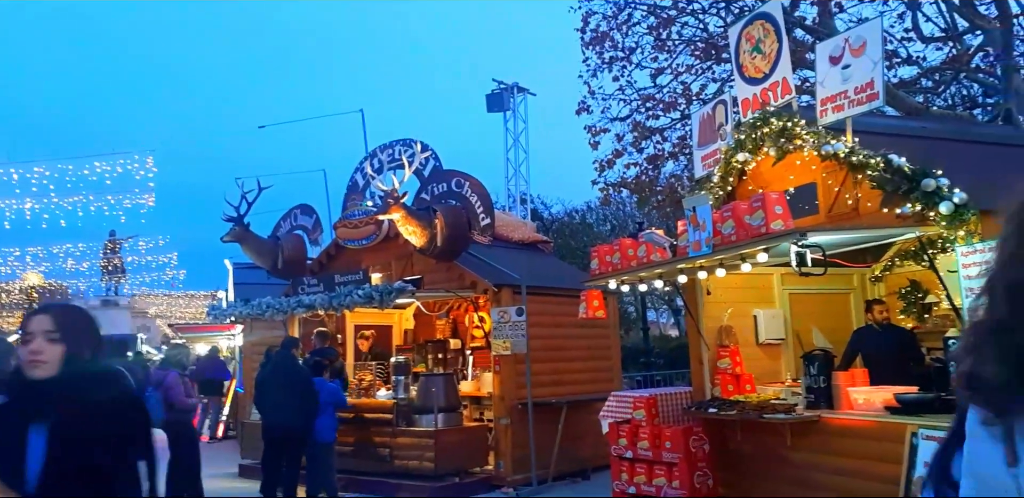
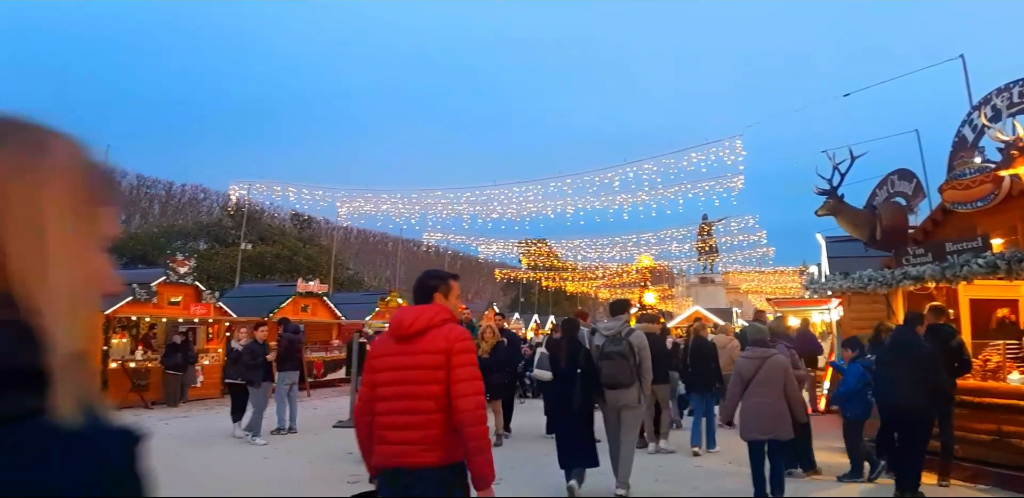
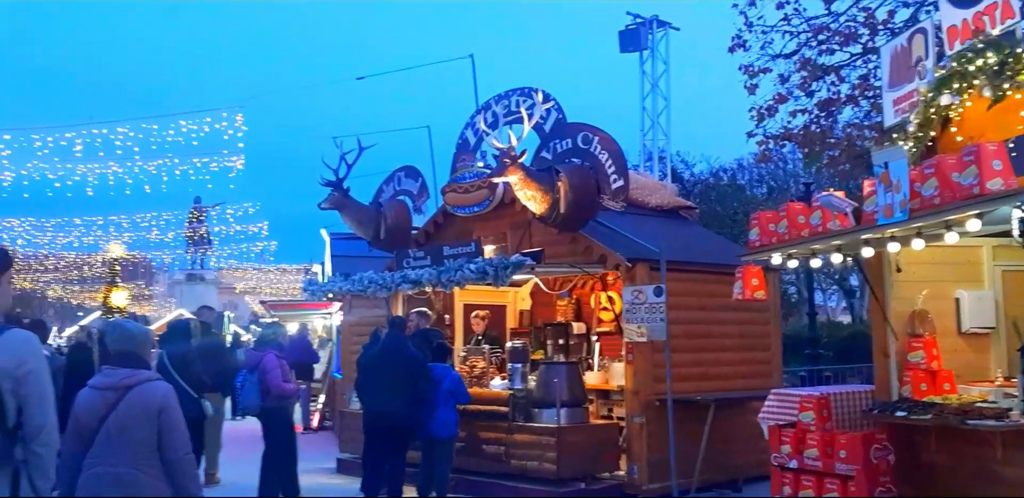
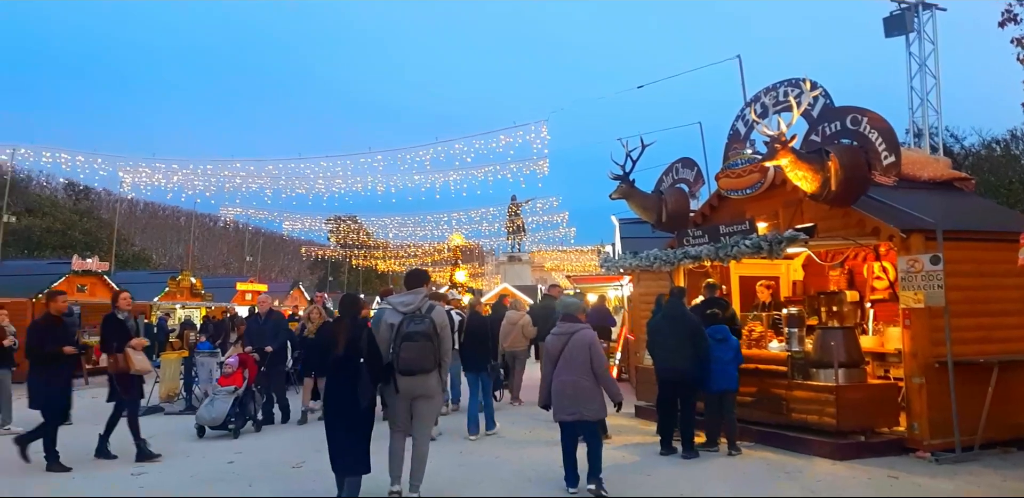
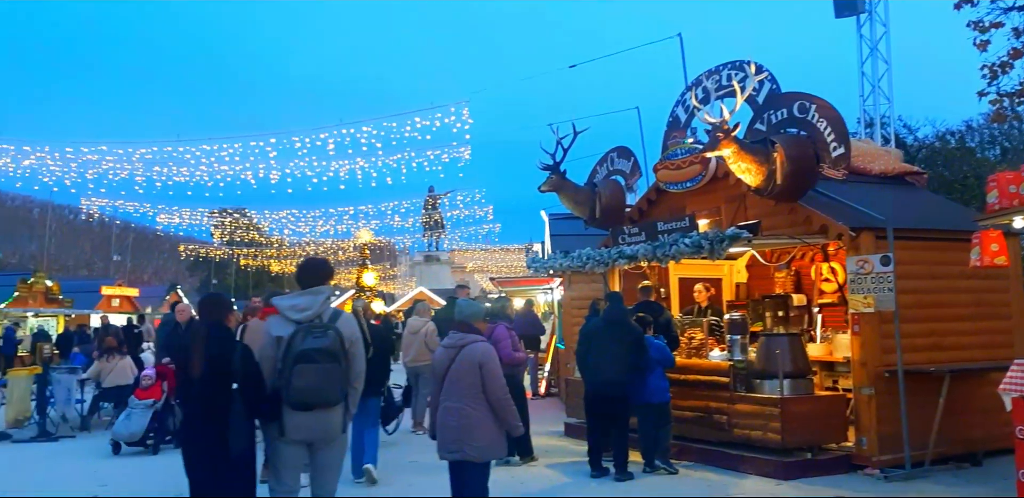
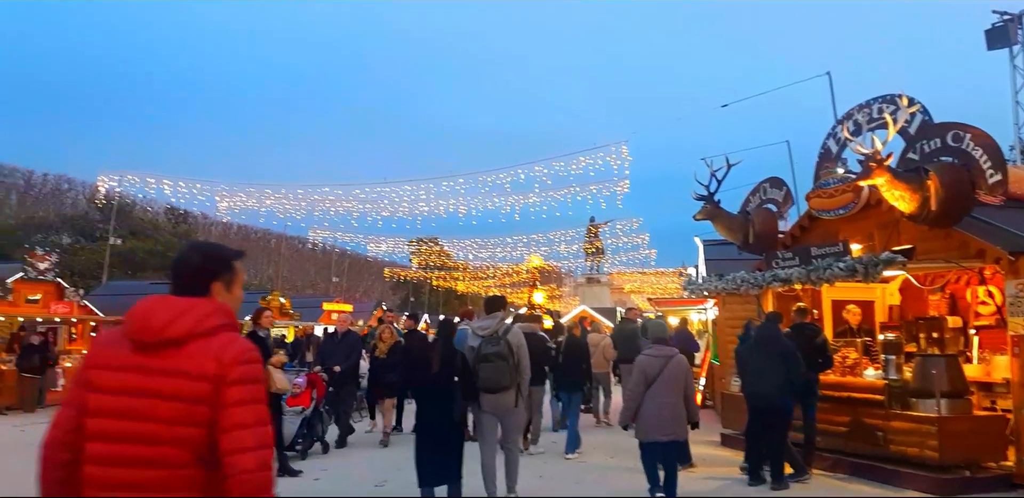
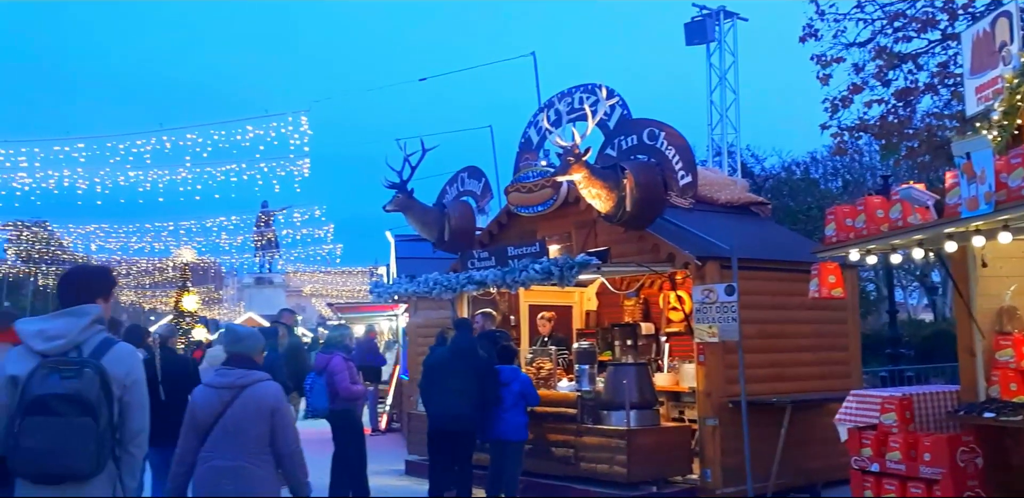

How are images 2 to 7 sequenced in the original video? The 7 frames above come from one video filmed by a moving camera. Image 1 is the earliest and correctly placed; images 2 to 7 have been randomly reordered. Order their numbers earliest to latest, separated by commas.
3, 7, 5, 4, 6, 2
